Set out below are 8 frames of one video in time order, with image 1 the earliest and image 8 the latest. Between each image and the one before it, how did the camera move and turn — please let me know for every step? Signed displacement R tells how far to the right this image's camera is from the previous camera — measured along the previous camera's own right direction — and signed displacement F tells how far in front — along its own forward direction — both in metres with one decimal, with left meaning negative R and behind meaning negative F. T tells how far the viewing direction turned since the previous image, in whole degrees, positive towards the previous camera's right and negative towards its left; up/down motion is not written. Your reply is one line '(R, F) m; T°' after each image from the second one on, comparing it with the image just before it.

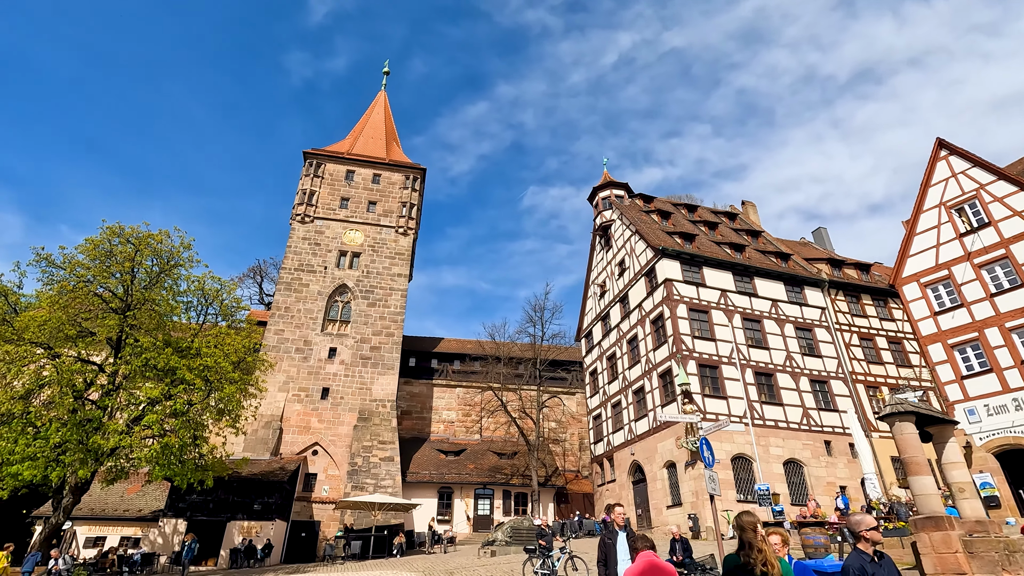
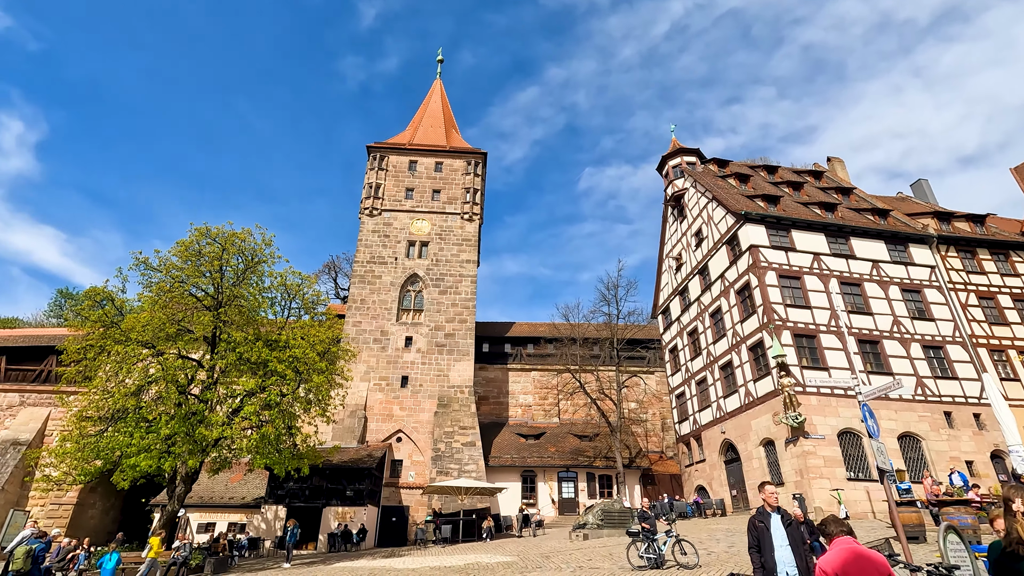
(-0.6, +0.6) m; -7°
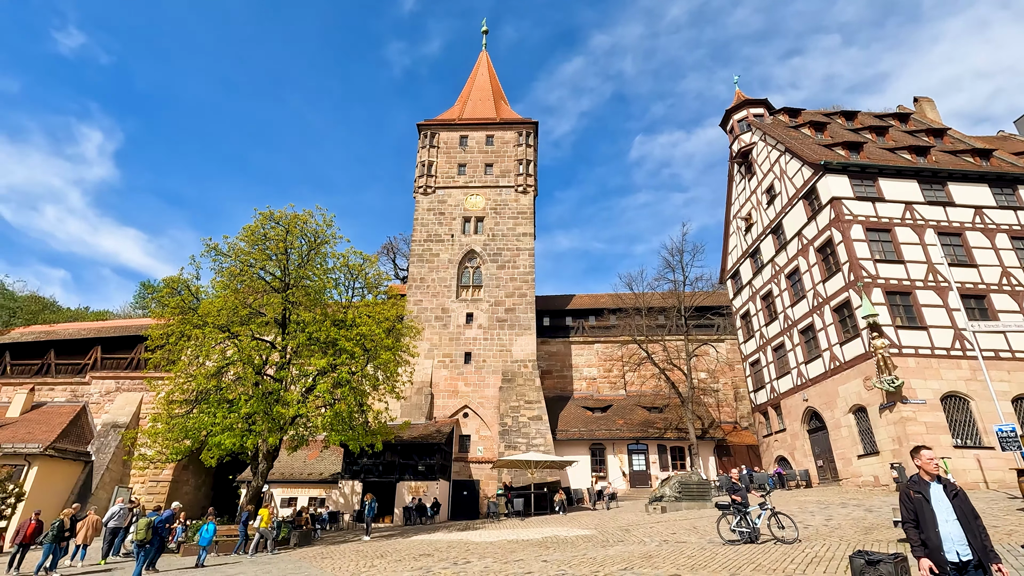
(-0.3, +0.6) m; -6°
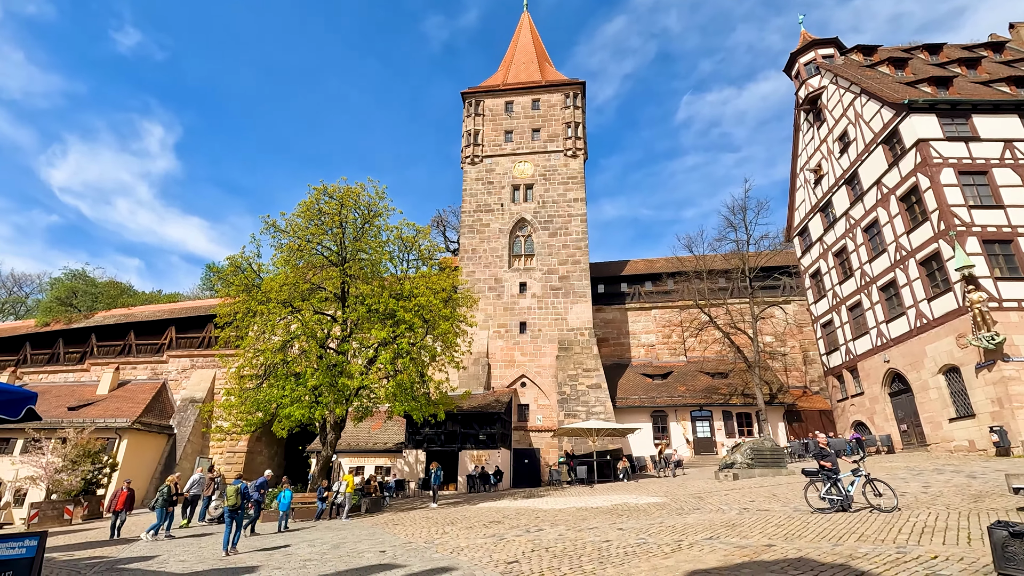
(-0.3, +0.5) m; -5°
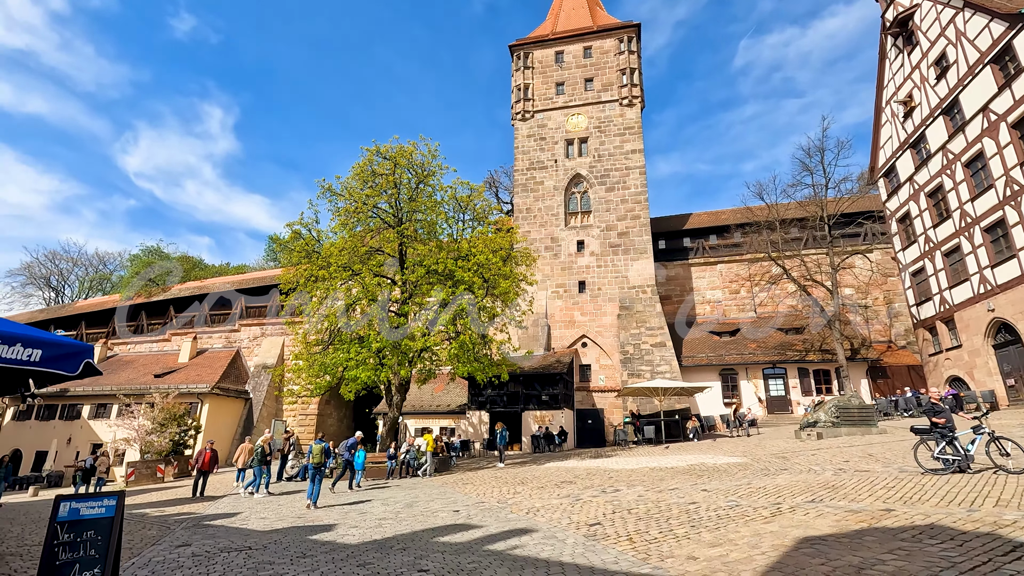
(-0.3, +0.6) m; -6°
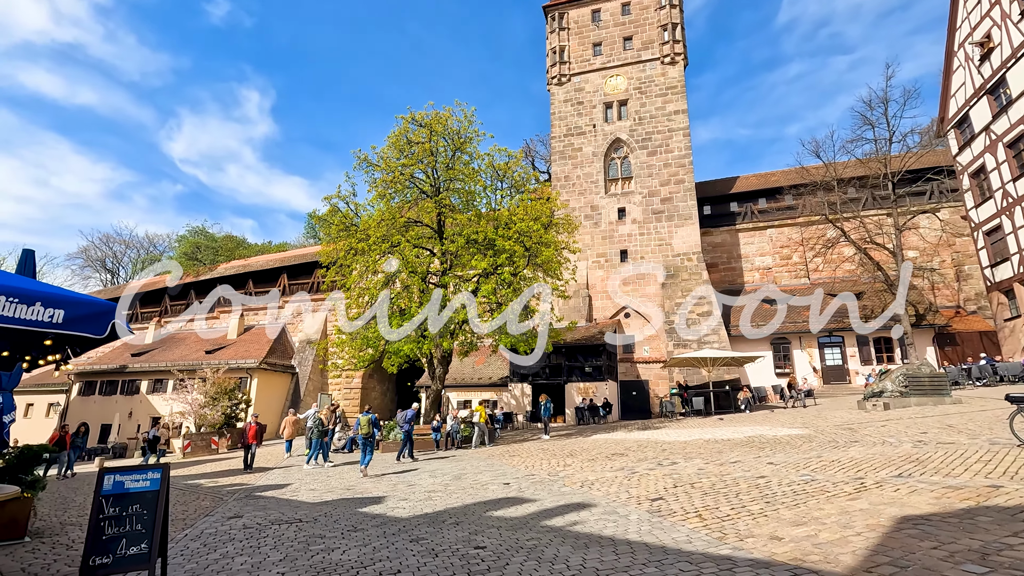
(-0.2, +0.5) m; -4°
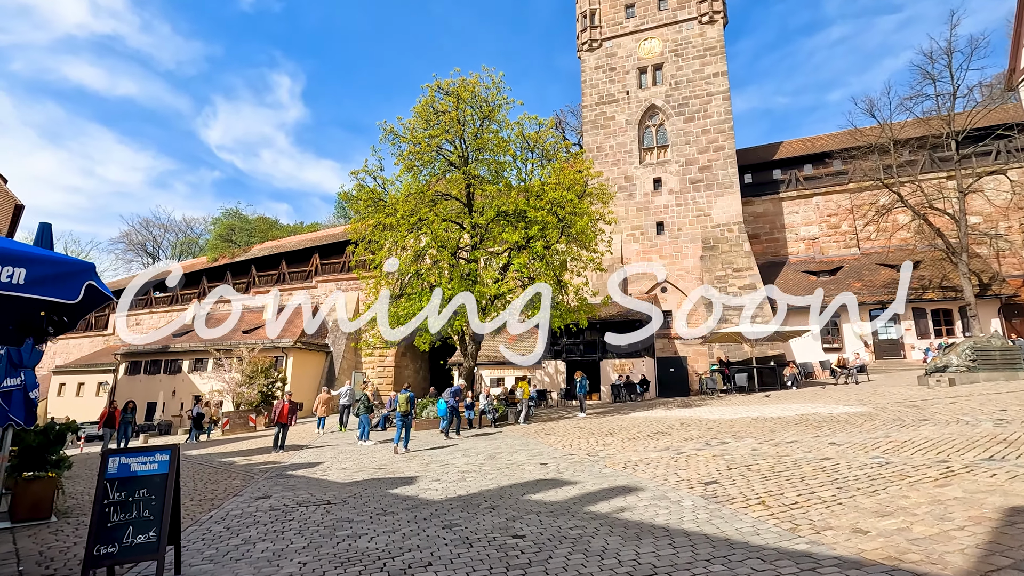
(-0.1, +0.6) m; -3°
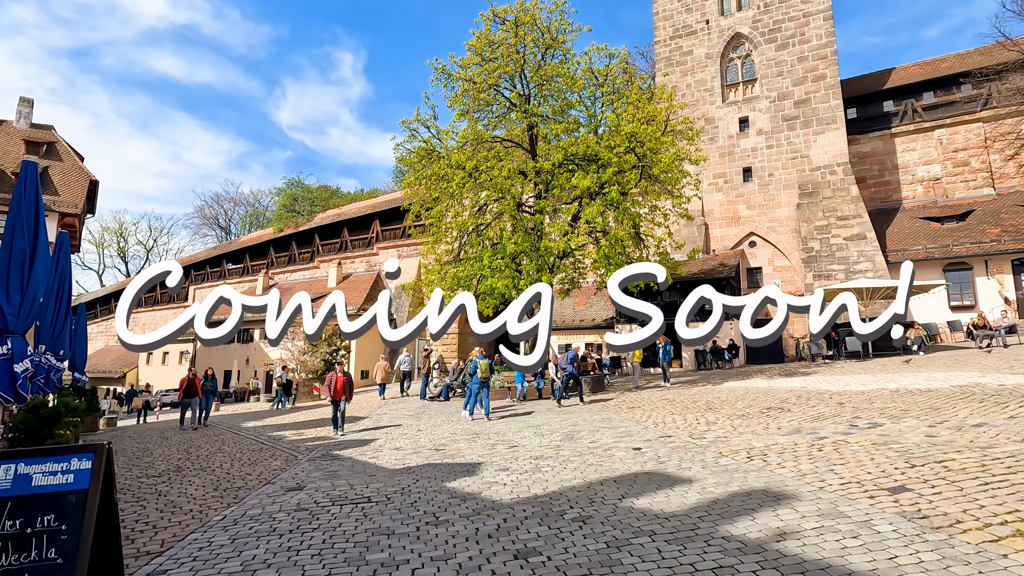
(-0.2, +1.8) m; -7°
